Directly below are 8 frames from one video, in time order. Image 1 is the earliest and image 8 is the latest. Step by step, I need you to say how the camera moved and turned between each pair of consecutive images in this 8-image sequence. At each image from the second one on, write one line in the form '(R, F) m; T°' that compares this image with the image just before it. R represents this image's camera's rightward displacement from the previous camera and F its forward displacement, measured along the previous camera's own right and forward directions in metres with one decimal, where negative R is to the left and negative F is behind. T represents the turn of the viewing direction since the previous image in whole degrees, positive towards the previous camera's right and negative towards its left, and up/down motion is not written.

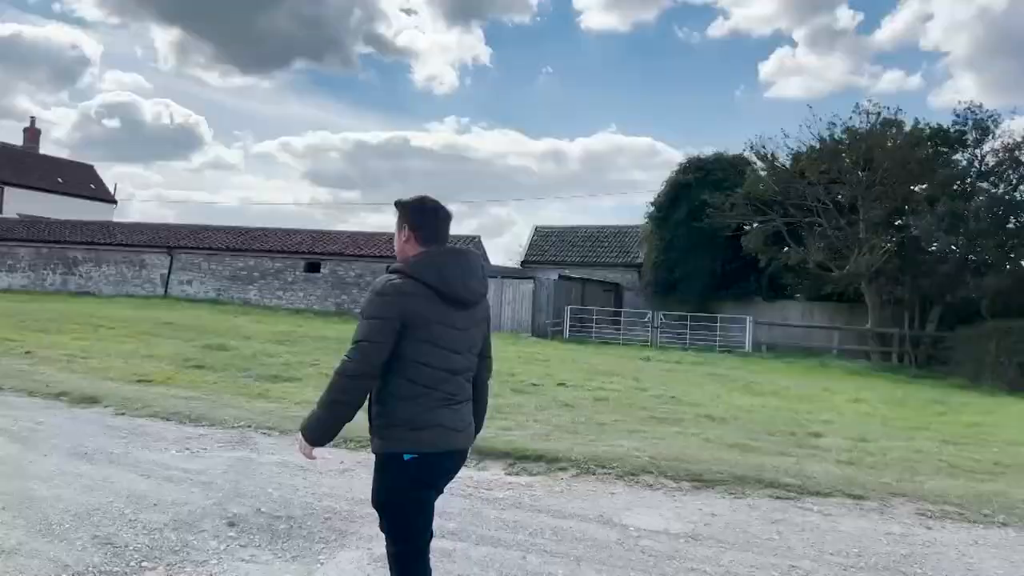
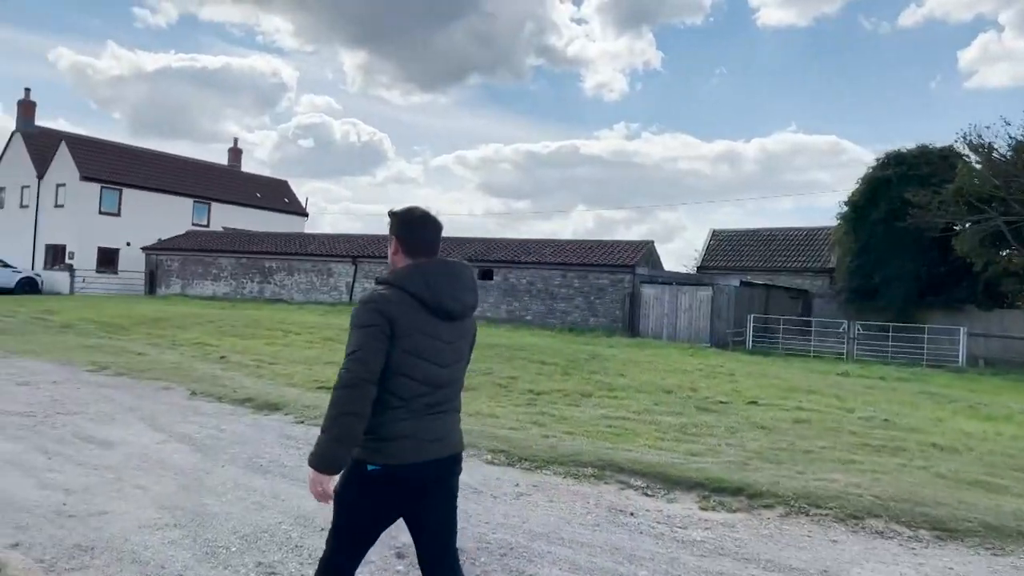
(-0.2, +0.7) m; -12°
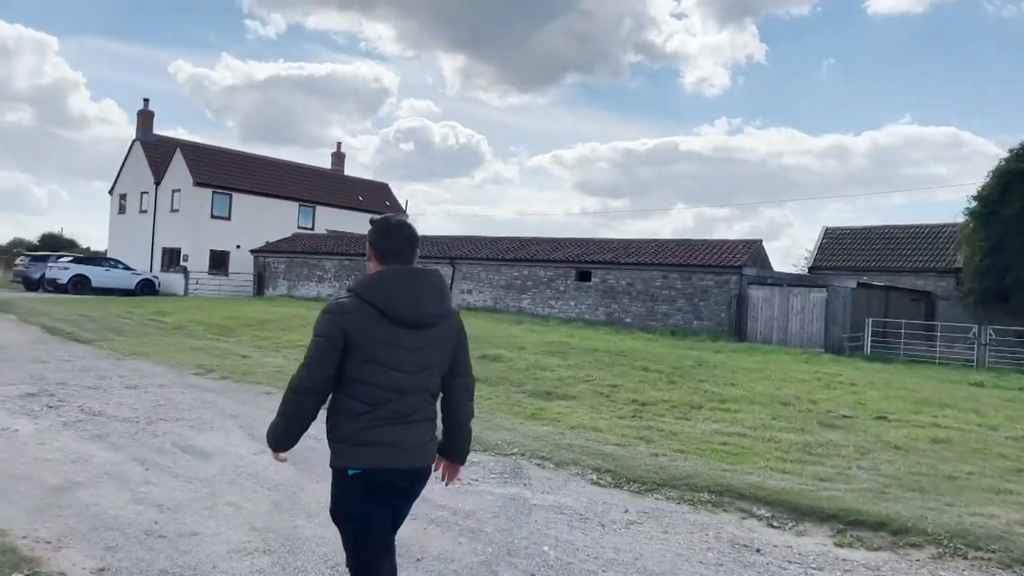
(-0.1, +0.5) m; -7°
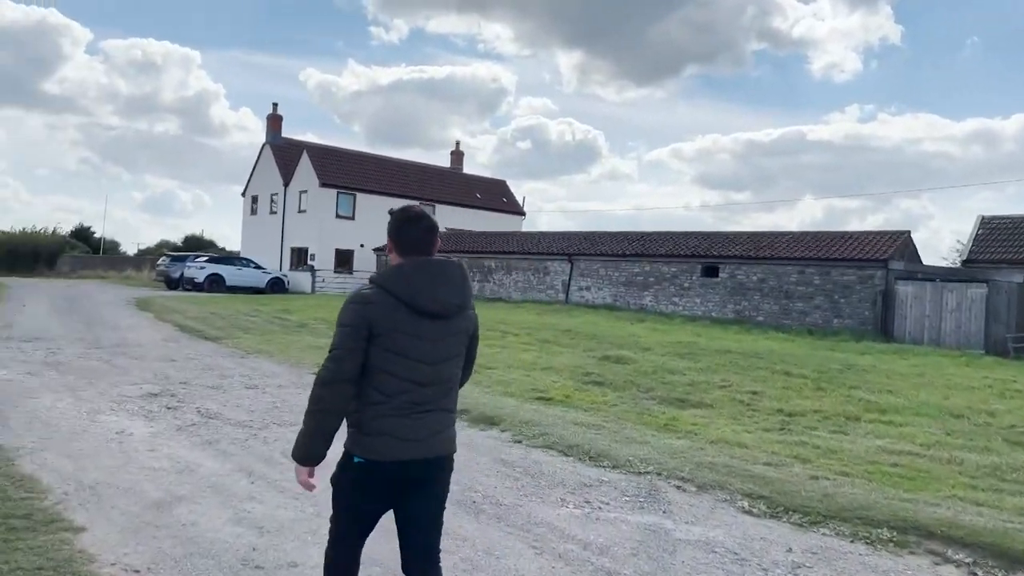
(-0.1, +0.8) m; -8°
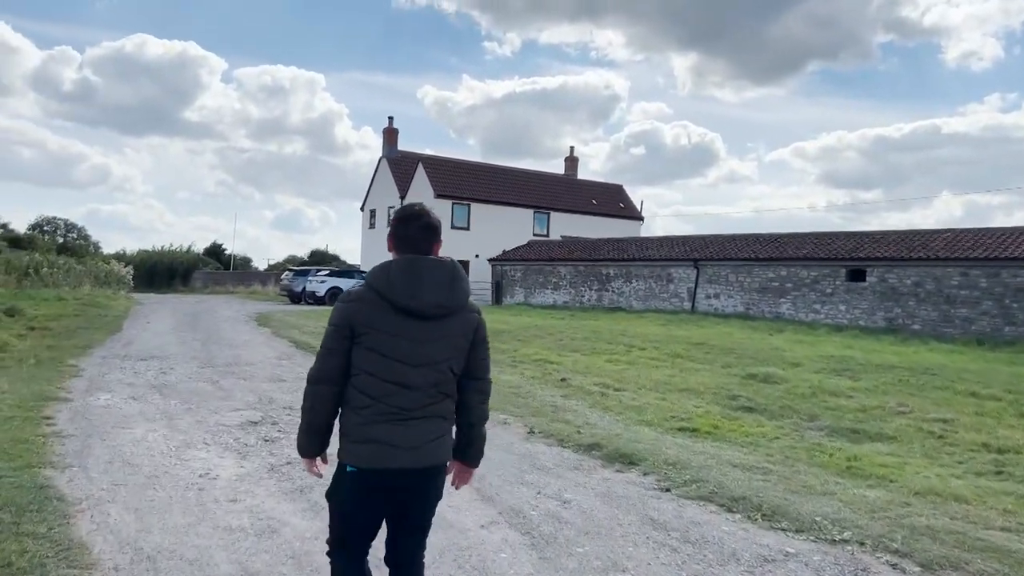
(-0.2, +1.3) m; -8°
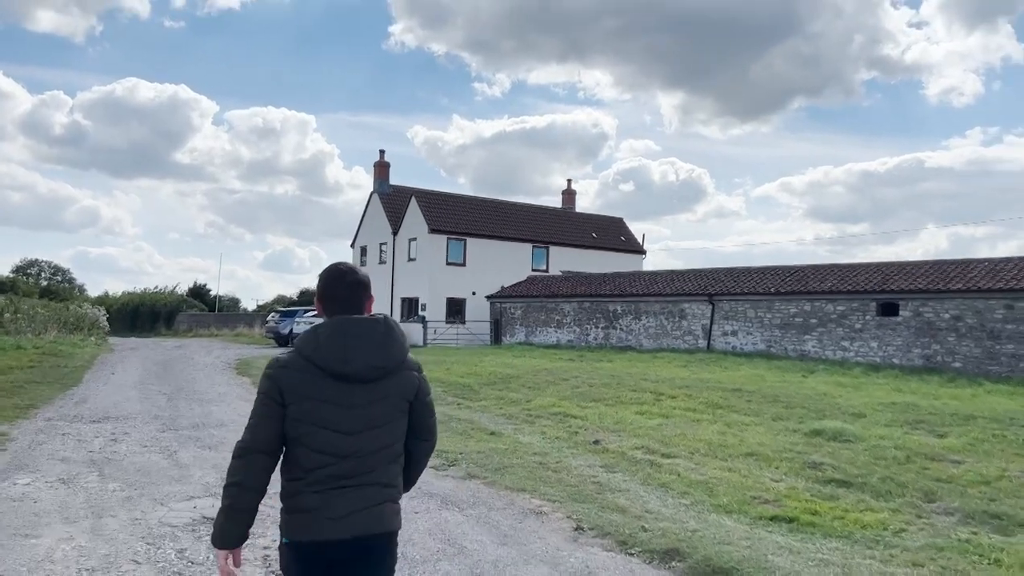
(-0.4, +2.0) m; +1°
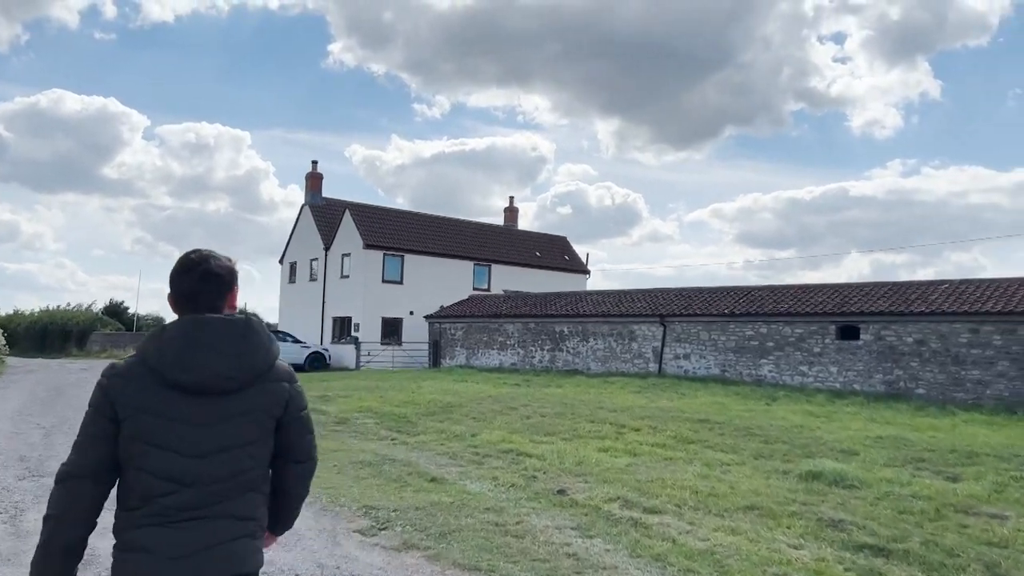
(-0.1, +1.8) m; +4°
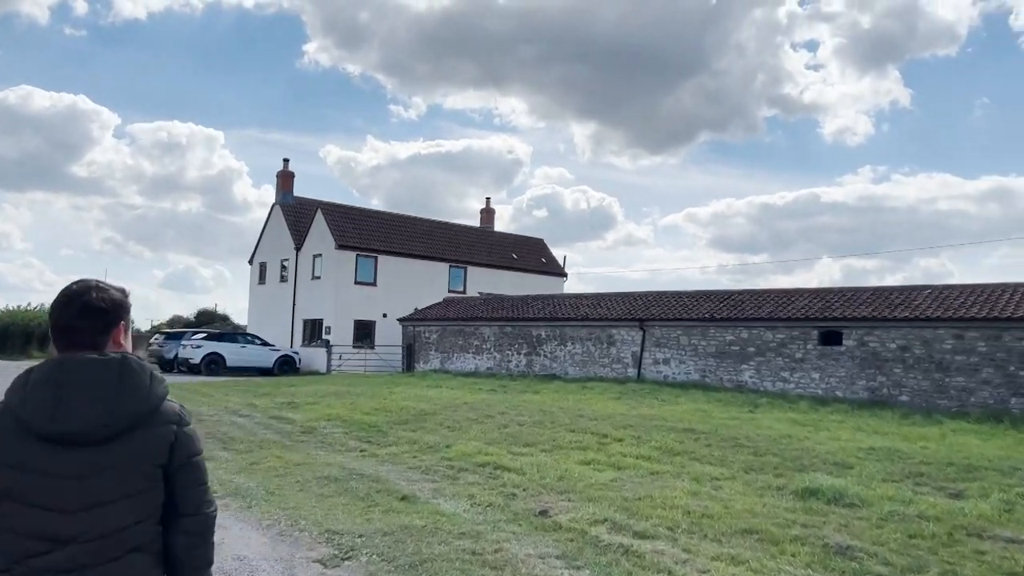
(0.0, +0.7) m; +2°
